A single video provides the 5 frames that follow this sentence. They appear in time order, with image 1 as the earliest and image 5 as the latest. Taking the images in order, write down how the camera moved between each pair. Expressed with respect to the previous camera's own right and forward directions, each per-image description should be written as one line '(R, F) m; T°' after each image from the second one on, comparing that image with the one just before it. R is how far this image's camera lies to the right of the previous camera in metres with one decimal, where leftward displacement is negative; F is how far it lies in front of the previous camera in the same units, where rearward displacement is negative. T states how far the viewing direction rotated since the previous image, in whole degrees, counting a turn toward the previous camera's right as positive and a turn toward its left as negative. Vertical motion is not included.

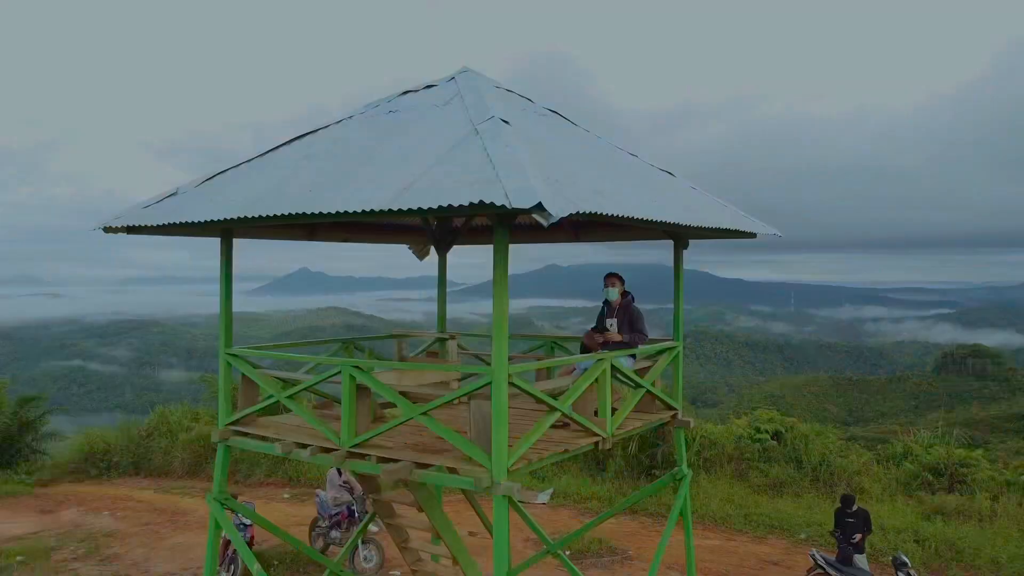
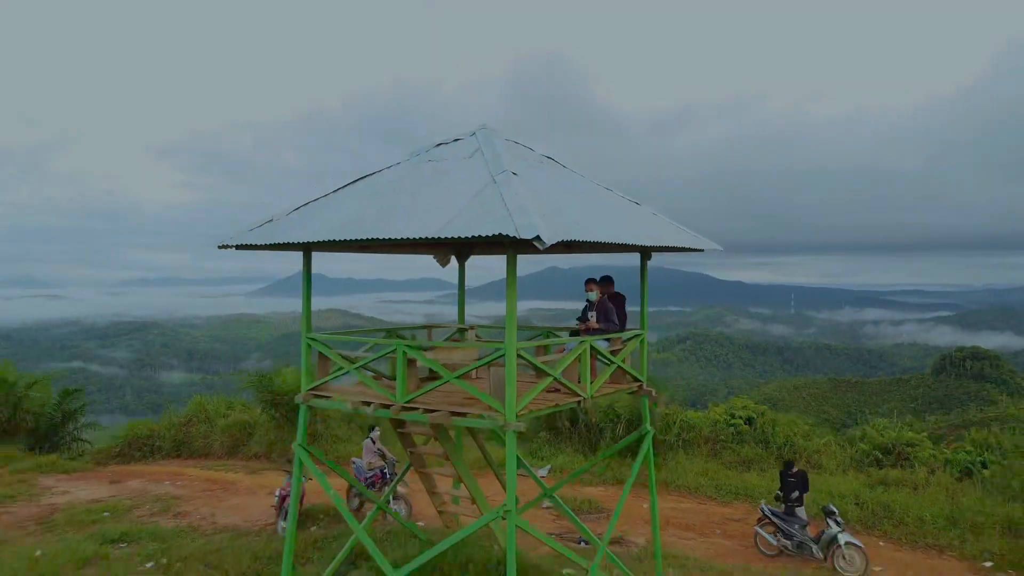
(0.0, -0.3) m; 0°
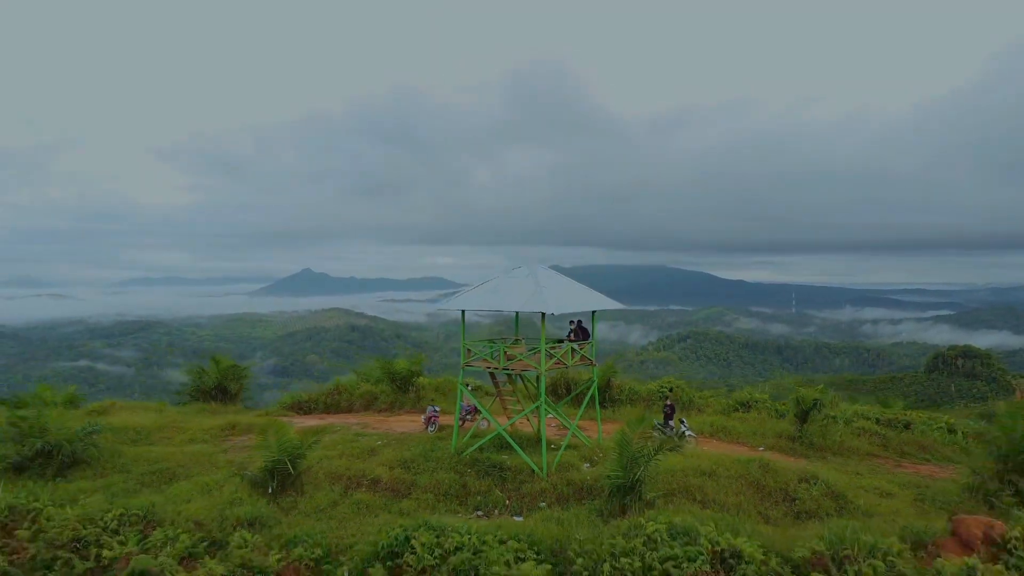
(-0.2, -1.8) m; 0°
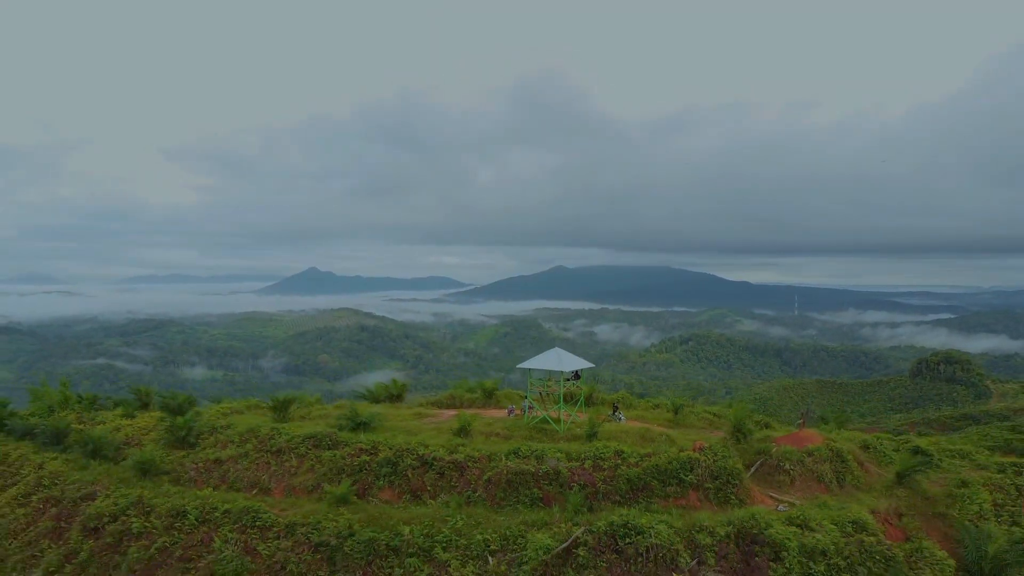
(-0.5, -4.5) m; -1°
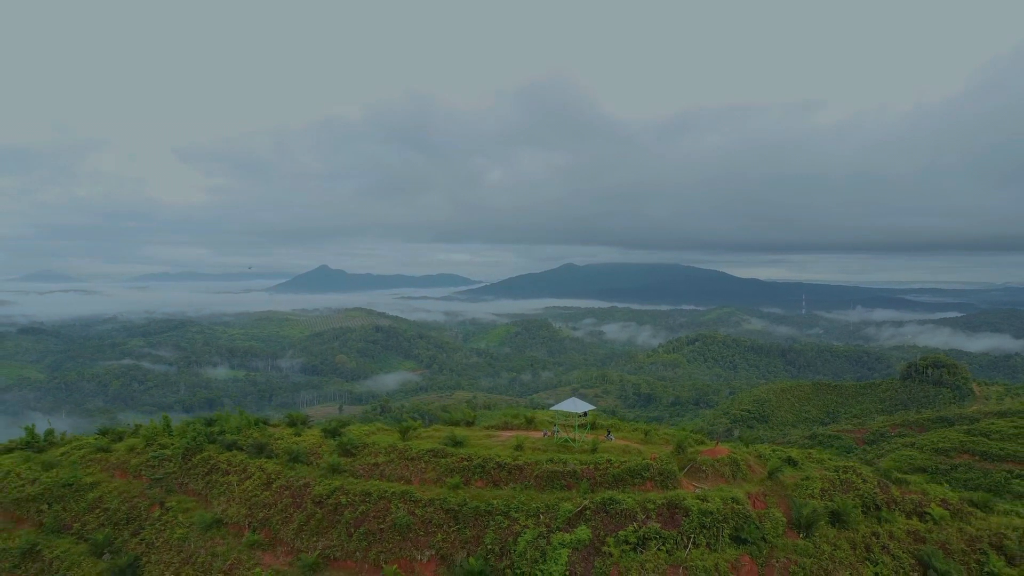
(-0.7, -5.2) m; -1°
